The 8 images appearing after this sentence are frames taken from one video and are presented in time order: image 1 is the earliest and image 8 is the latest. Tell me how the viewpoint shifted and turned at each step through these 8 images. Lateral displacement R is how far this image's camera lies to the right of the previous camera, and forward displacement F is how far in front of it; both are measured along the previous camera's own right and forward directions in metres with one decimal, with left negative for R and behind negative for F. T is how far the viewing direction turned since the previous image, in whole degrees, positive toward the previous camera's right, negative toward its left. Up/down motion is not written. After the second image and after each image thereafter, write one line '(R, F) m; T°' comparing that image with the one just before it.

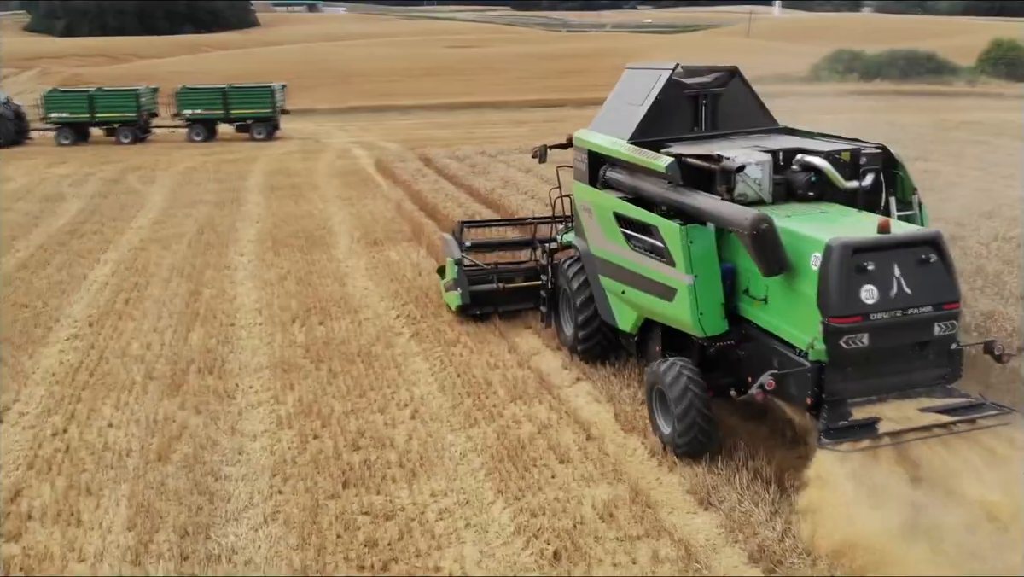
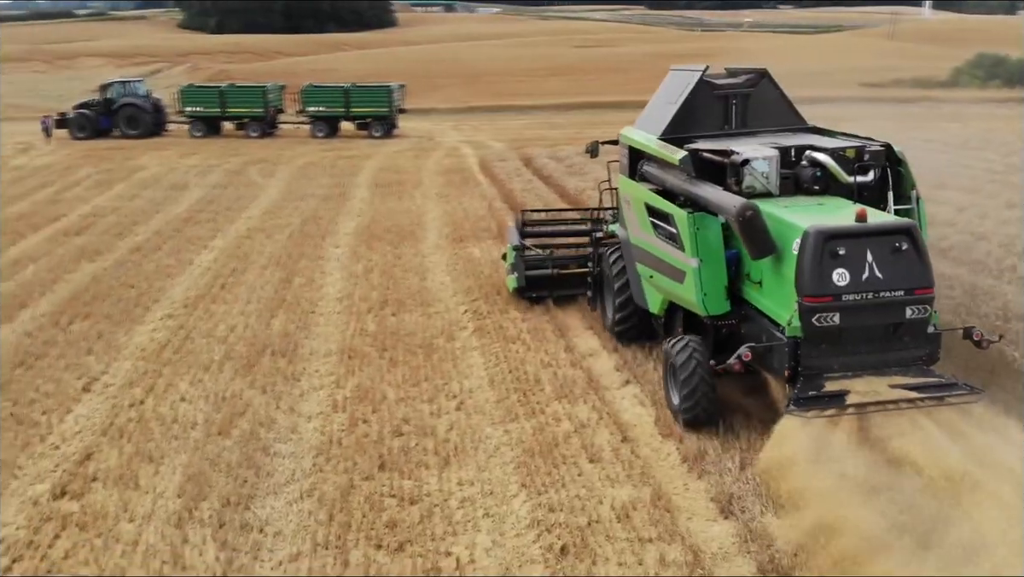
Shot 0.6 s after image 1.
(+0.6, -0.1) m; -8°
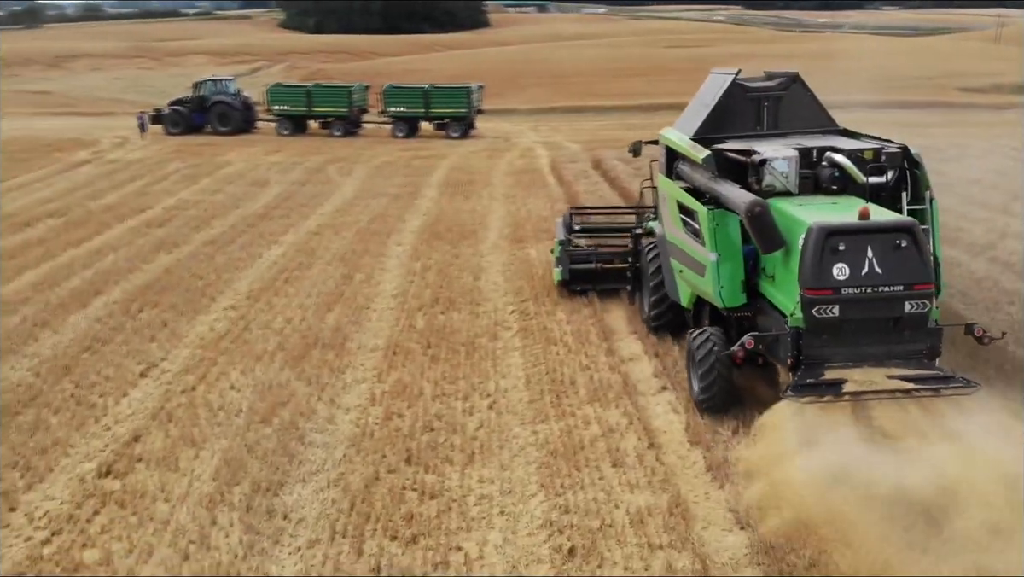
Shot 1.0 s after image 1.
(+0.4, -0.1) m; -5°
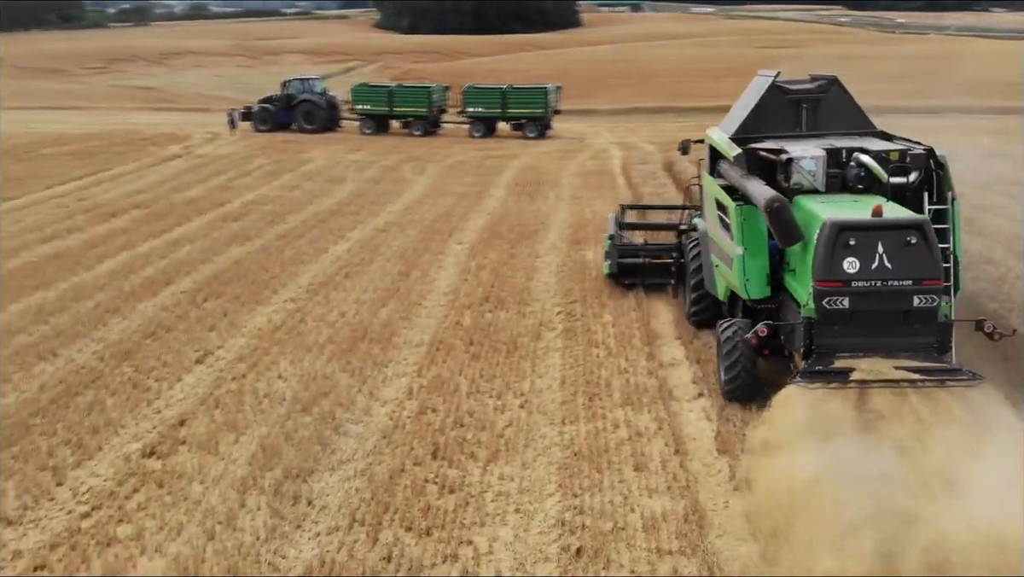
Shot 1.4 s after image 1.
(+0.4, -0.1) m; -5°
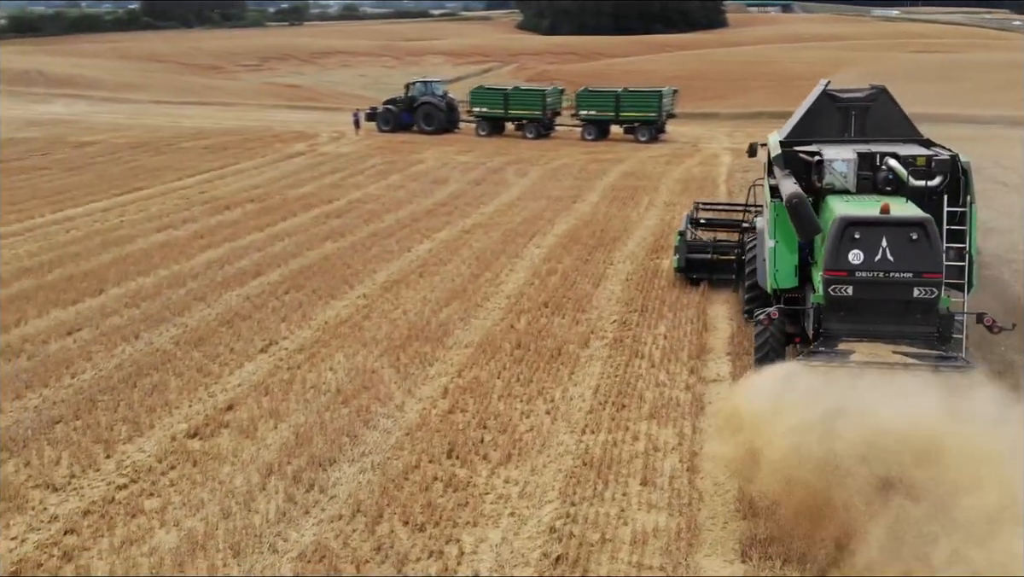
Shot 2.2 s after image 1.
(+0.8, -0.1) m; -8°
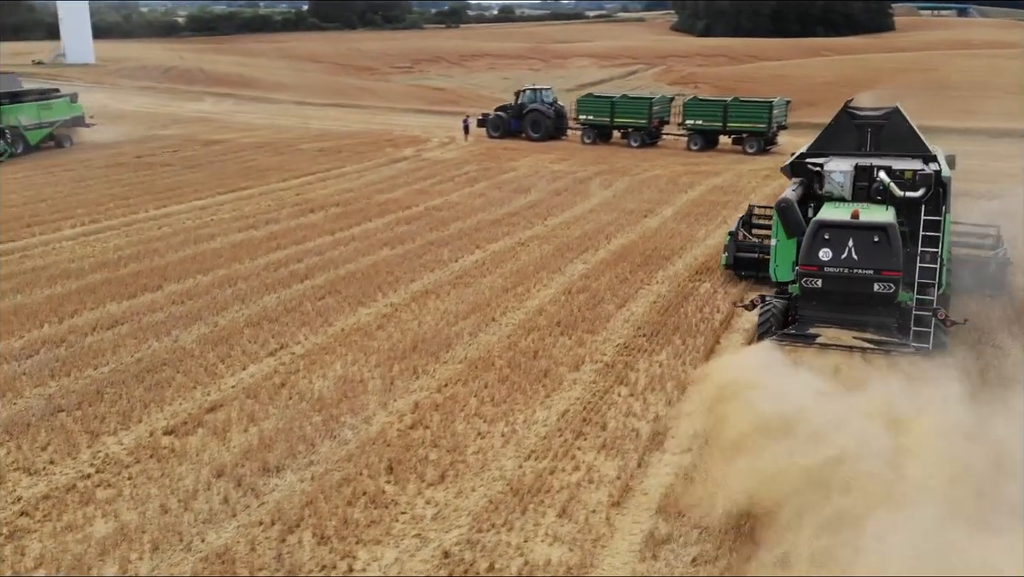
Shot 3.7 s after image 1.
(+1.4, 0.0) m; -9°
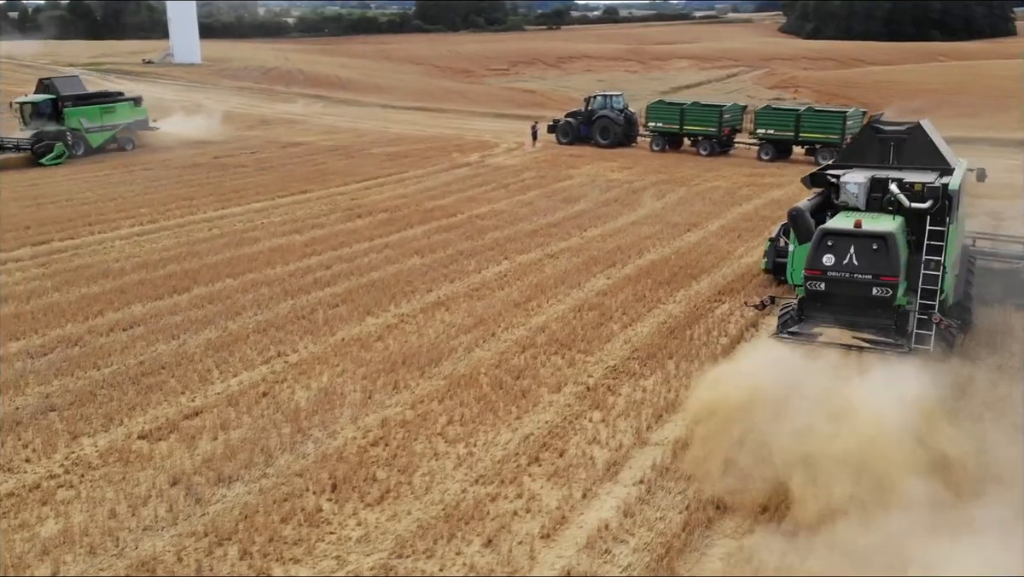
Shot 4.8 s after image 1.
(+1.1, +0.1) m; -6°
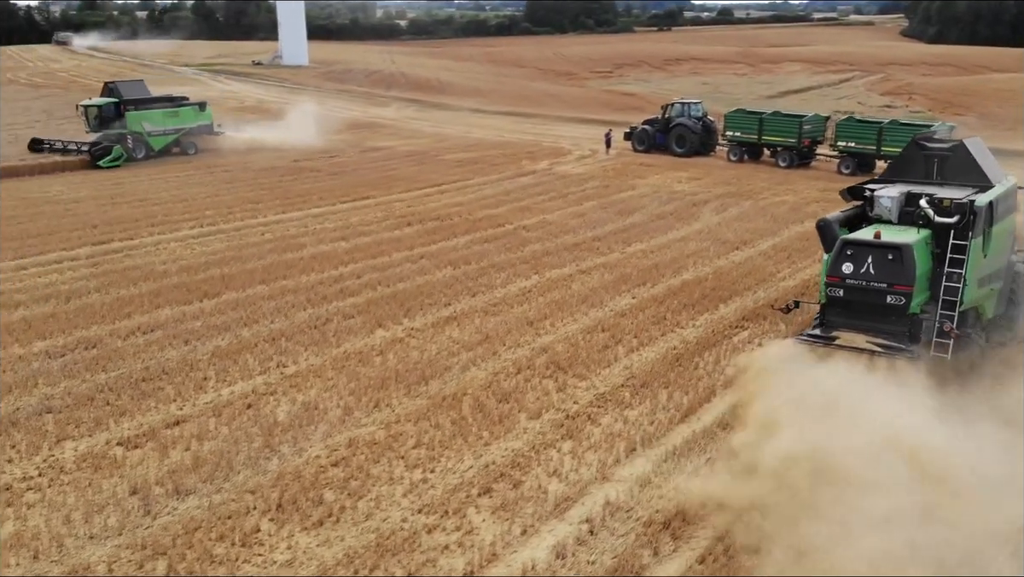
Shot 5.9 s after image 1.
(+1.1, +0.2) m; -7°
